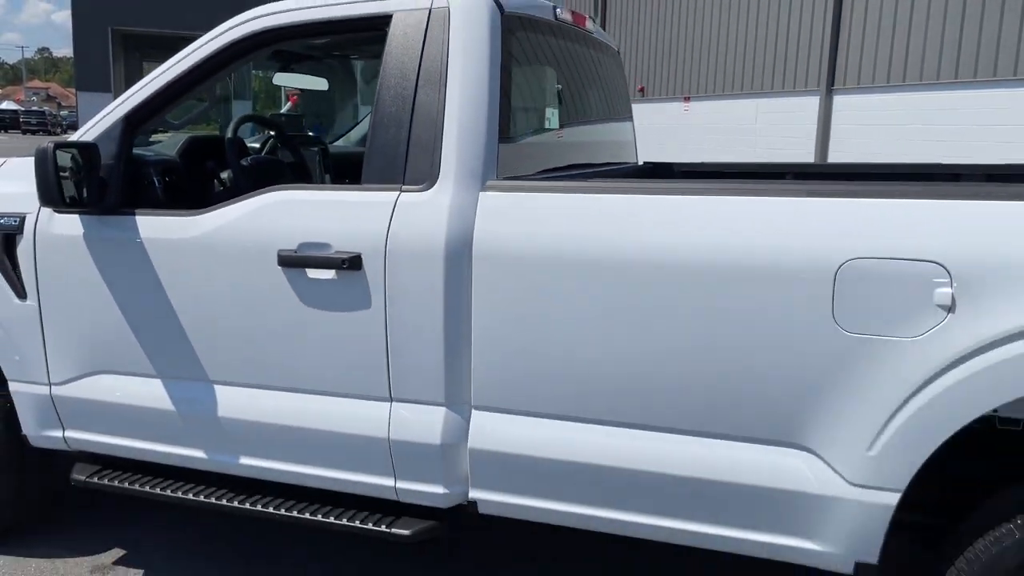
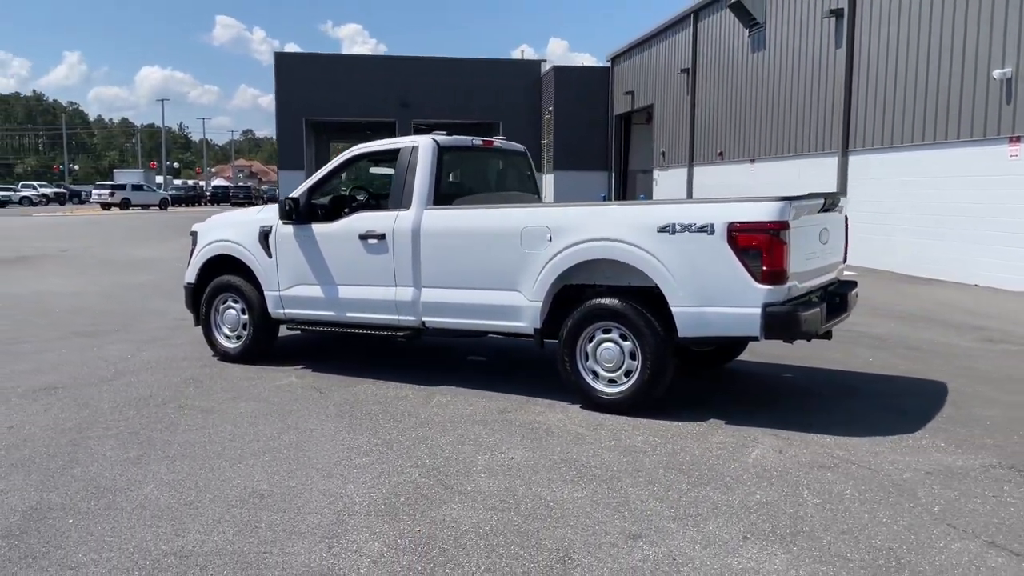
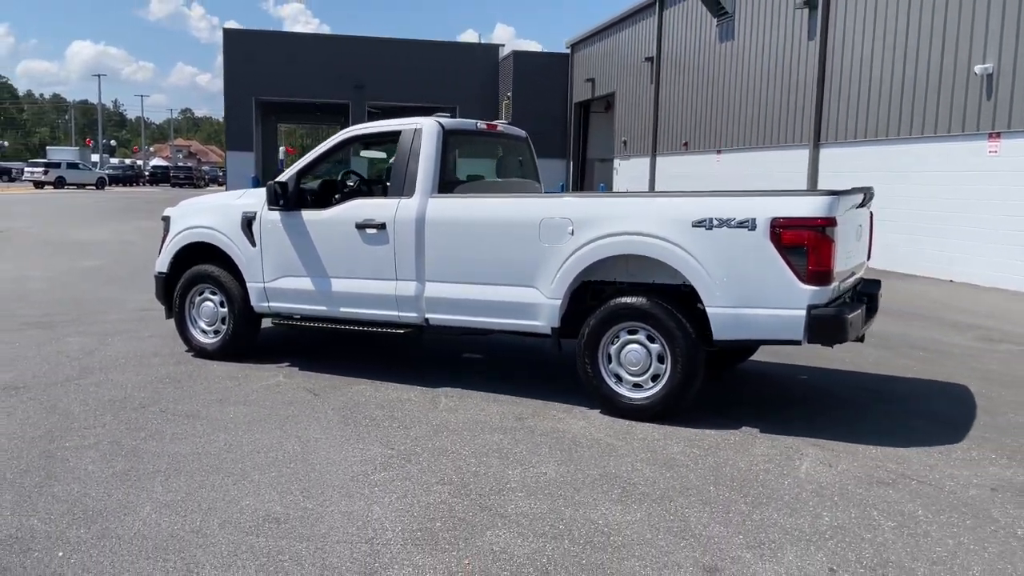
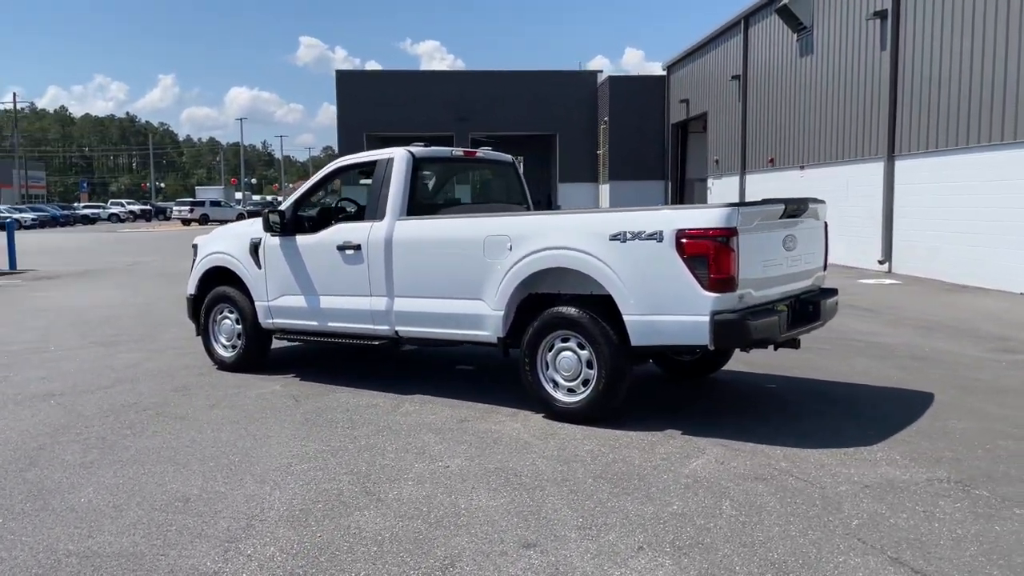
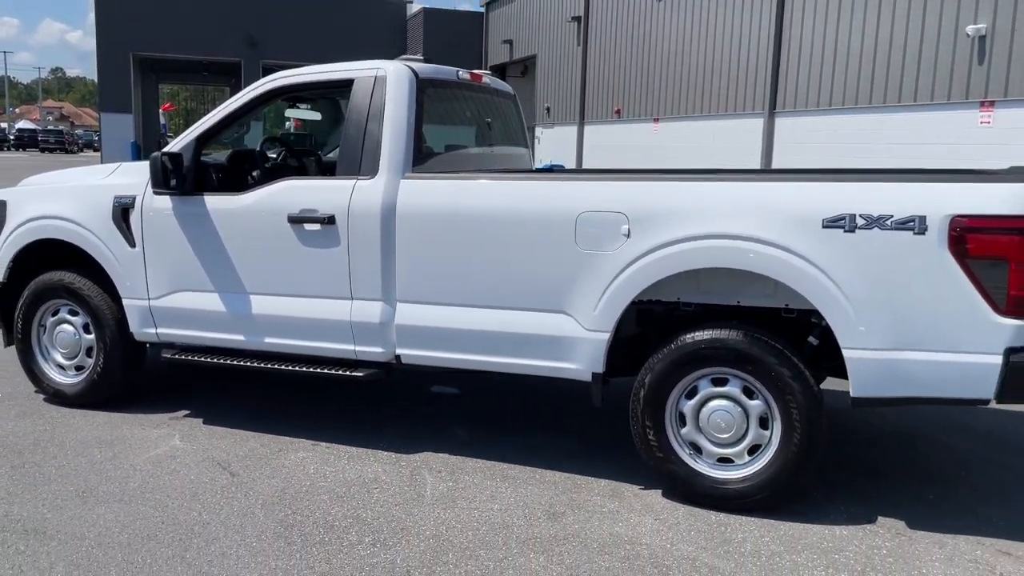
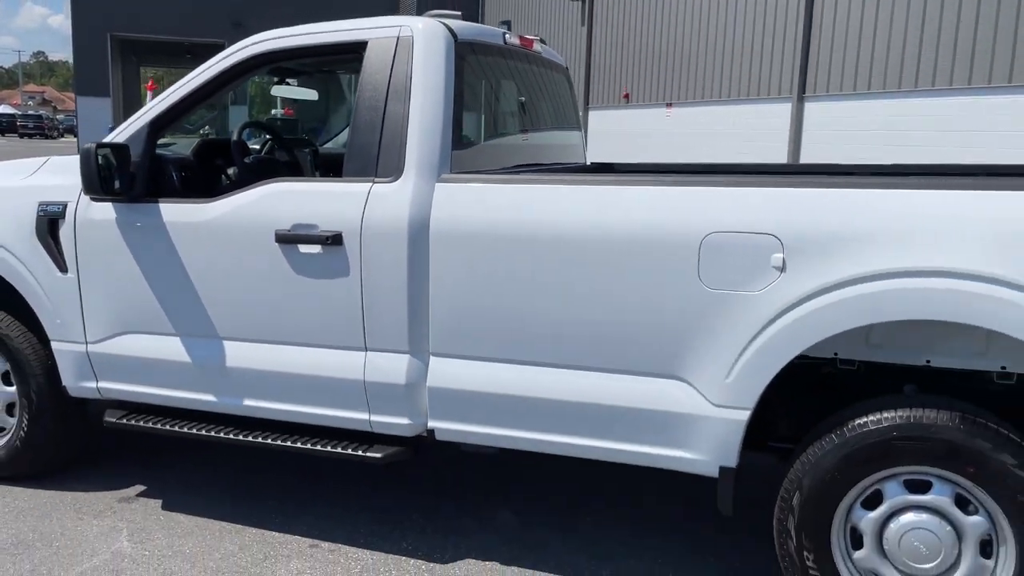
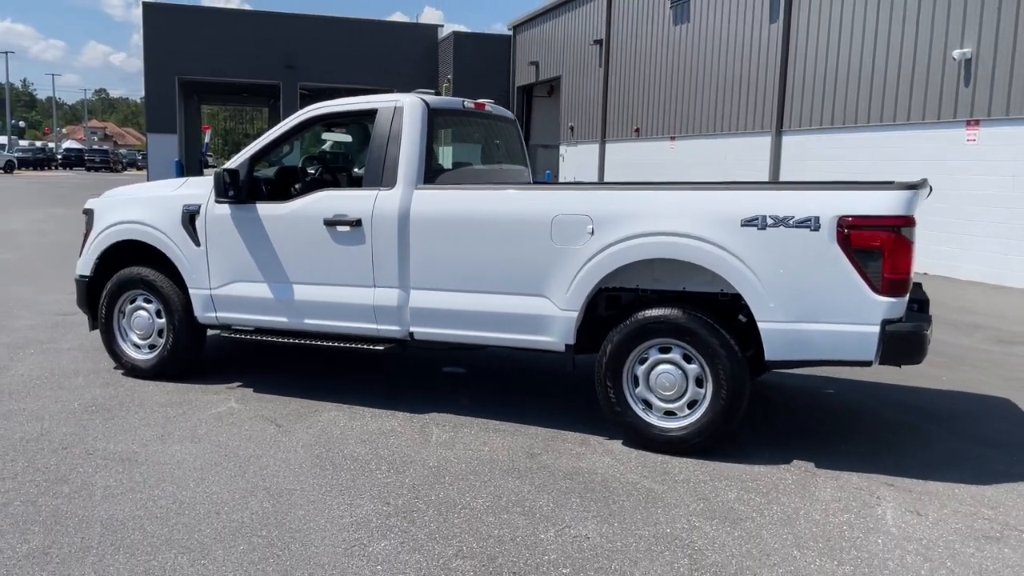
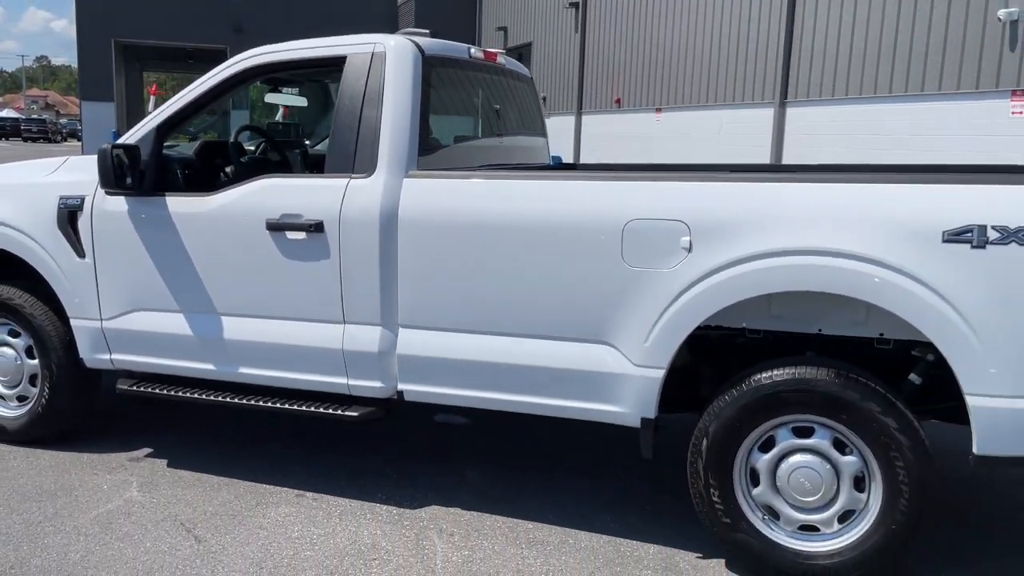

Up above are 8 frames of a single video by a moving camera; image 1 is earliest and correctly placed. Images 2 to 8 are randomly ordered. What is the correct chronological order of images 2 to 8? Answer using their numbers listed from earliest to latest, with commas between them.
6, 8, 5, 7, 3, 2, 4
